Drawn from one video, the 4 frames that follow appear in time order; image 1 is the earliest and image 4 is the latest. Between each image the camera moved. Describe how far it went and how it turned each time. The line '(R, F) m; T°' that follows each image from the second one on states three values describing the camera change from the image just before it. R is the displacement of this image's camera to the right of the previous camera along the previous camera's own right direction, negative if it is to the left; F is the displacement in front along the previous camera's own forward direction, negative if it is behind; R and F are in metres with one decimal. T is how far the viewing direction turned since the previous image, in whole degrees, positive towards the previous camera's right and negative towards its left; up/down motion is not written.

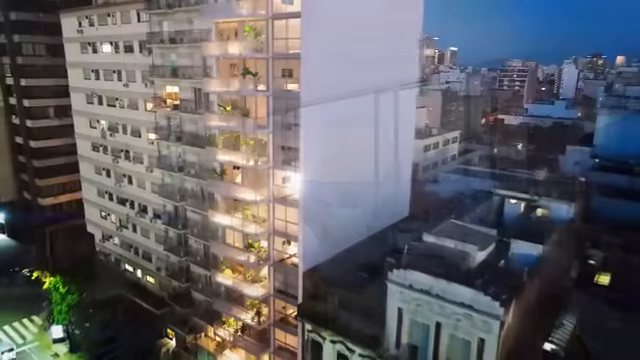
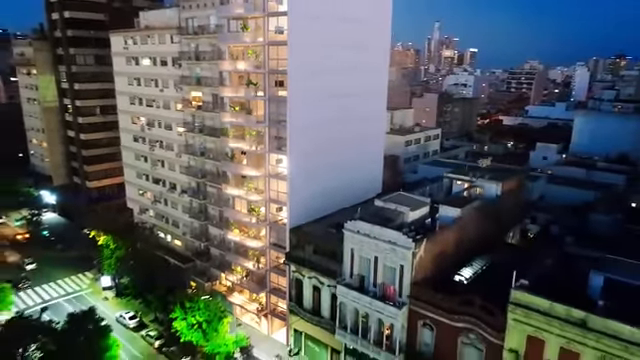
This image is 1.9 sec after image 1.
(+2.5, -8.3) m; -2°
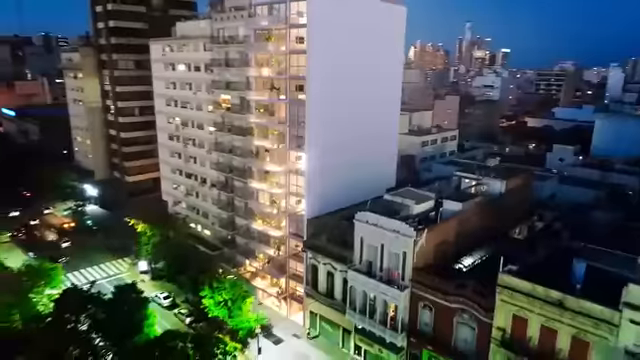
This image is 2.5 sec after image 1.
(+1.0, -3.1) m; -4°
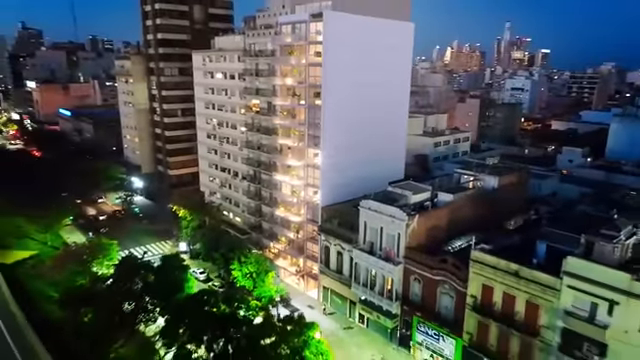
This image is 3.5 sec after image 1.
(+1.8, -5.7) m; -4°
